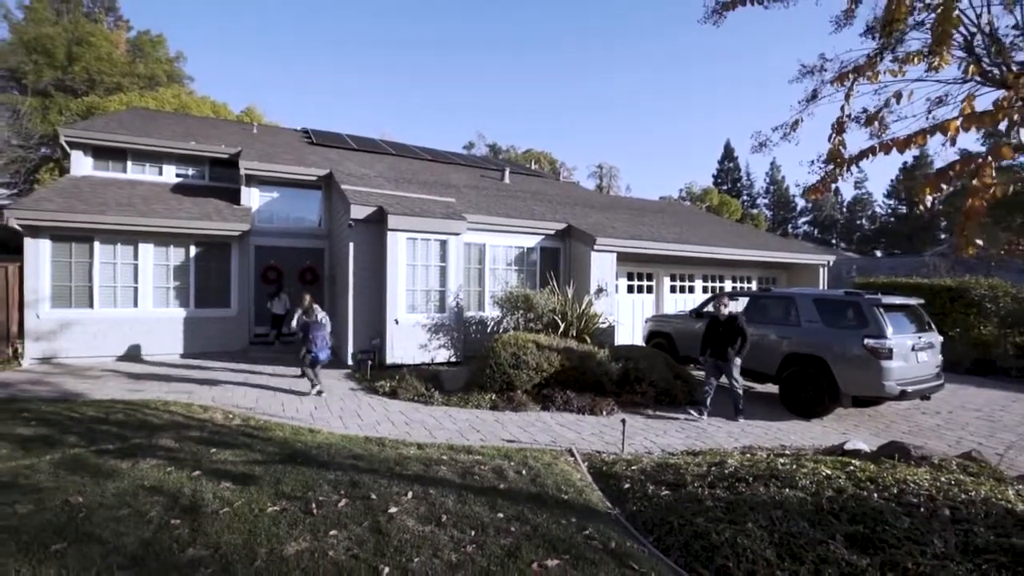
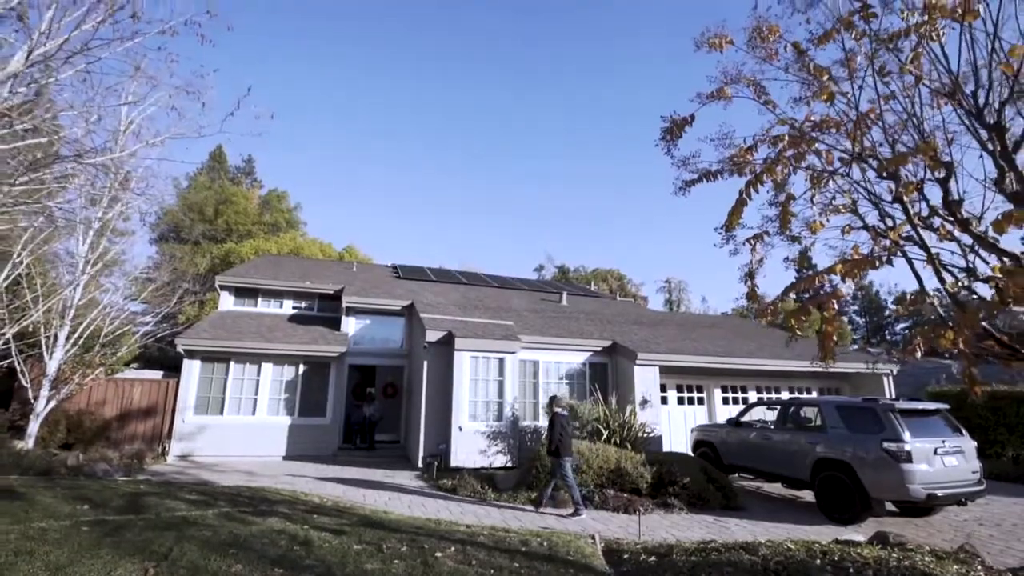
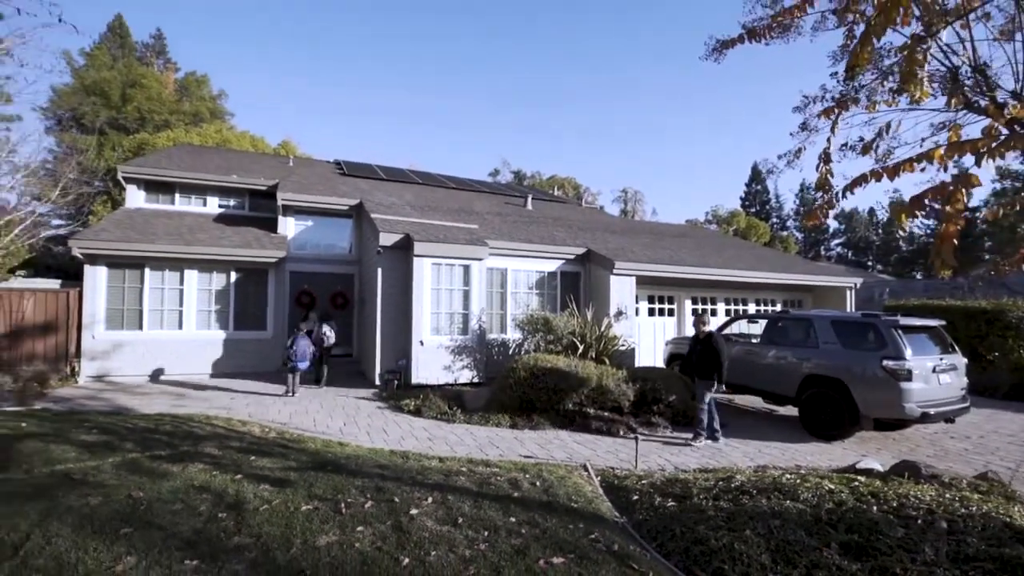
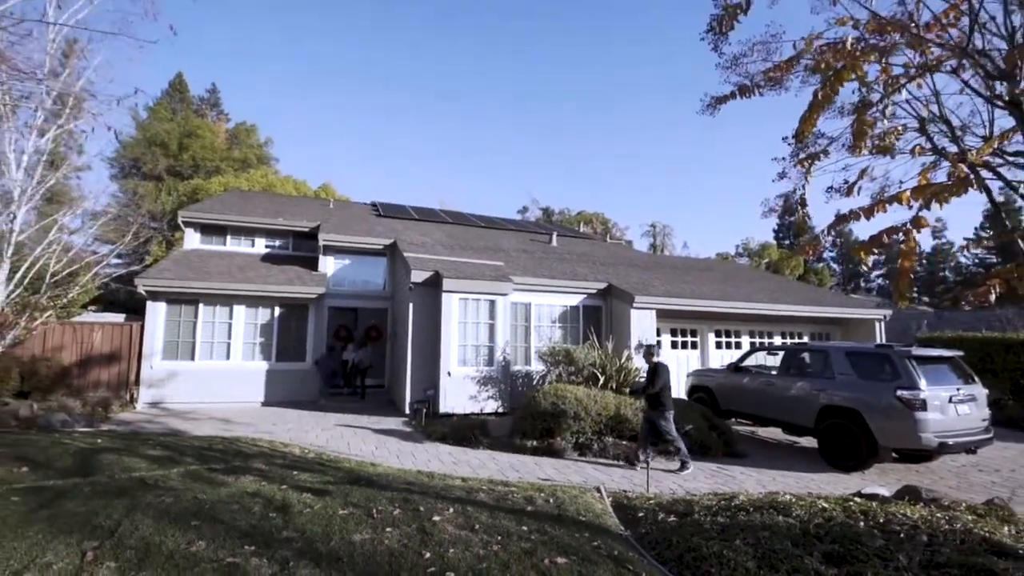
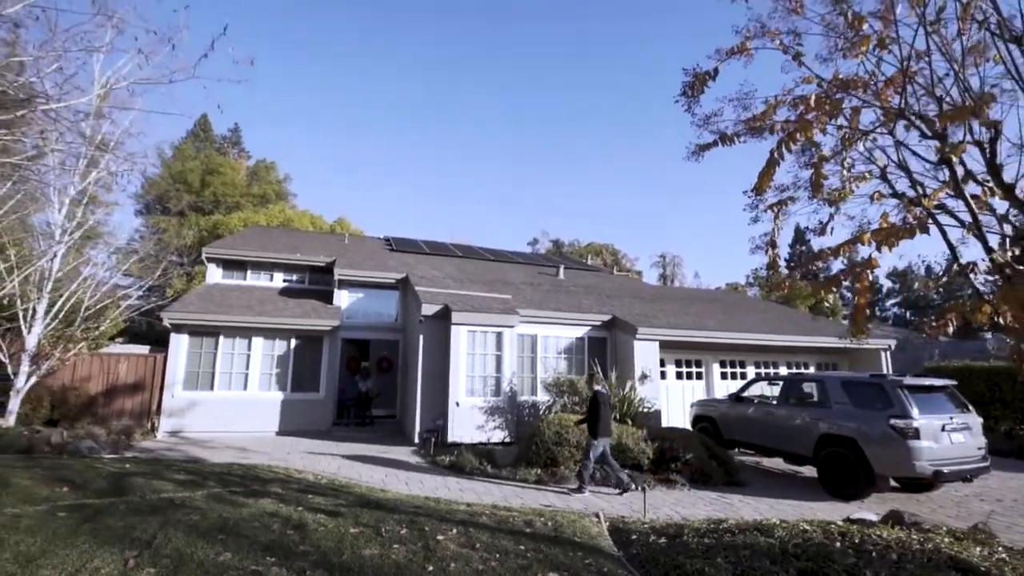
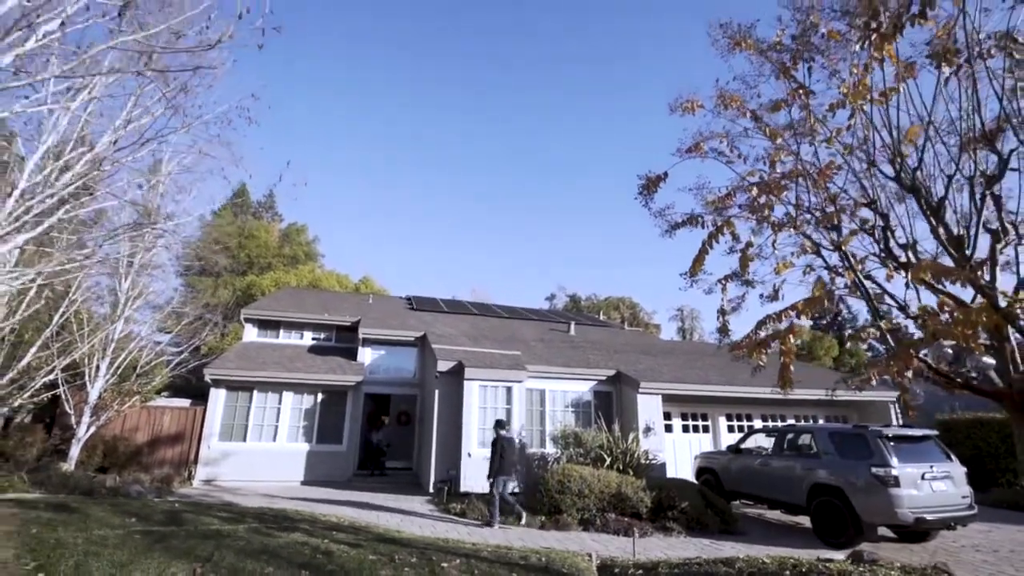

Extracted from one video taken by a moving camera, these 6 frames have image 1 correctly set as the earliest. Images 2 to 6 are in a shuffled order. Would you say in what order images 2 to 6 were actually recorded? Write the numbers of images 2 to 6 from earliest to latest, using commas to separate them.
3, 4, 5, 2, 6
